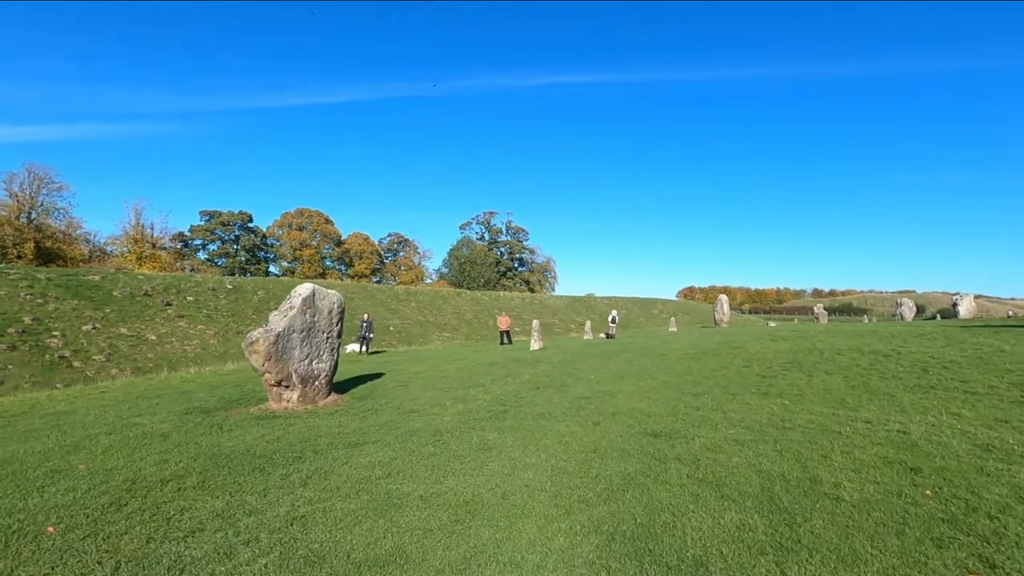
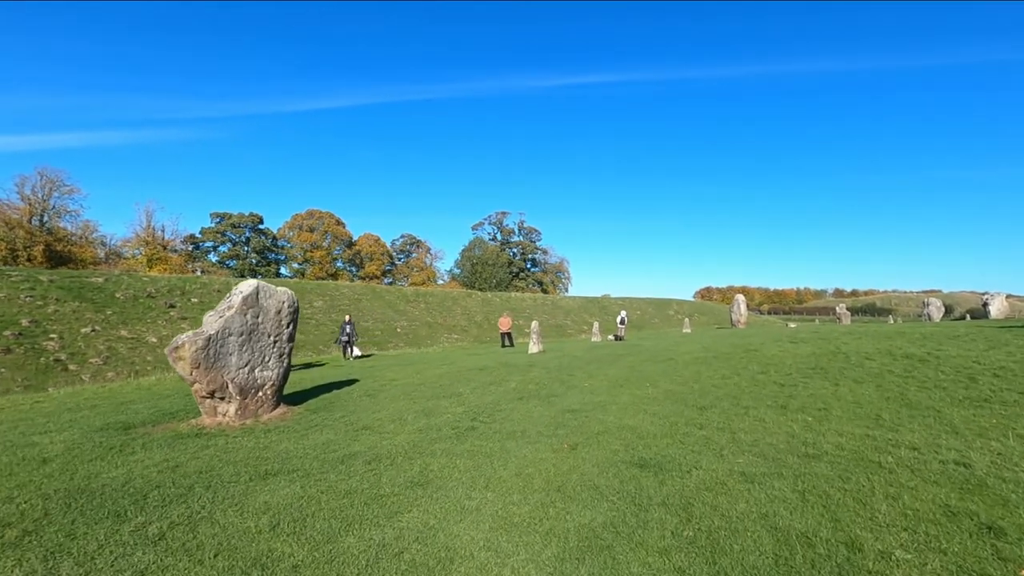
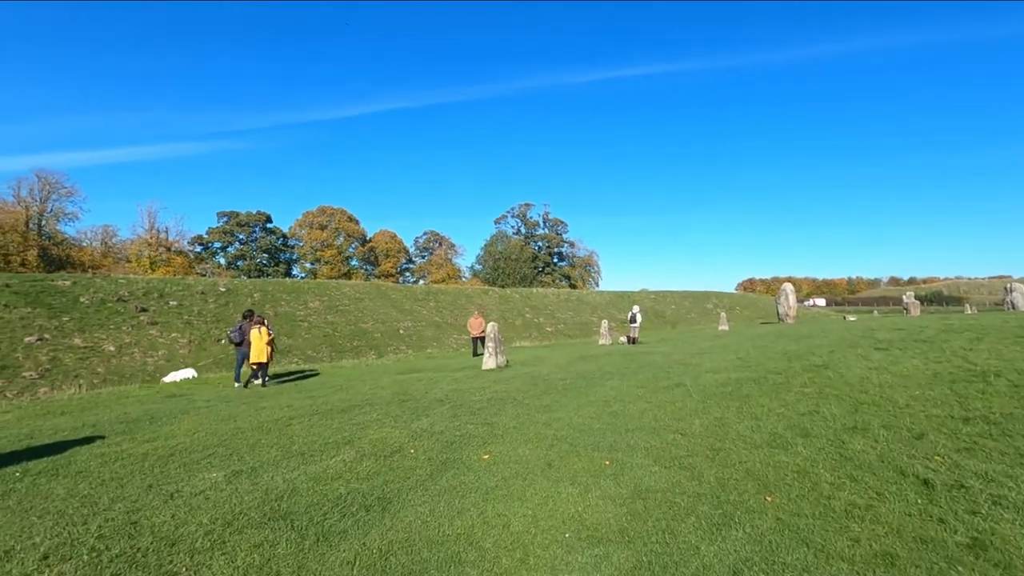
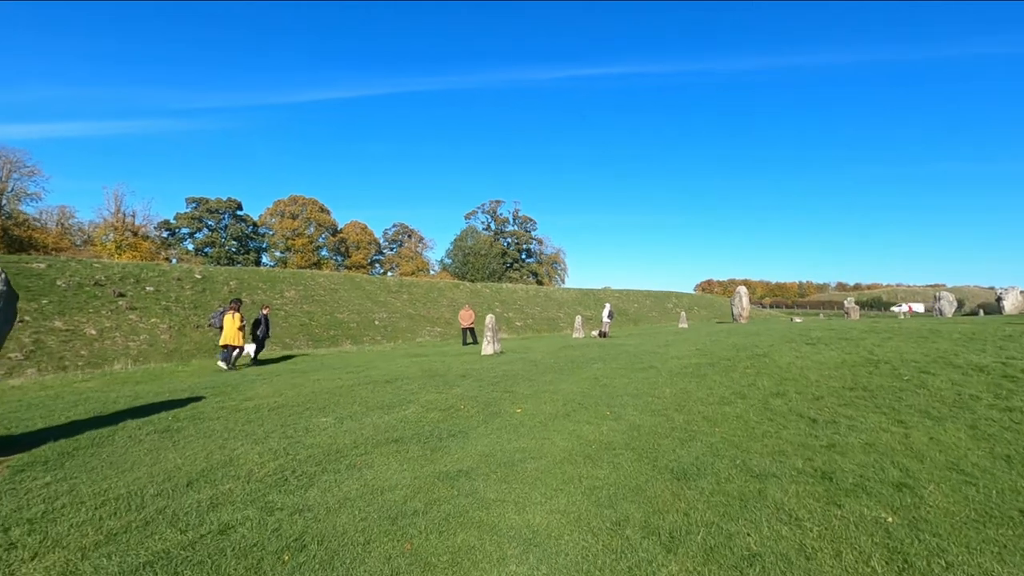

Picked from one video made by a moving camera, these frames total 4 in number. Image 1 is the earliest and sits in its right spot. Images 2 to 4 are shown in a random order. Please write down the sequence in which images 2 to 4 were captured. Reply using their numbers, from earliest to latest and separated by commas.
2, 4, 3
